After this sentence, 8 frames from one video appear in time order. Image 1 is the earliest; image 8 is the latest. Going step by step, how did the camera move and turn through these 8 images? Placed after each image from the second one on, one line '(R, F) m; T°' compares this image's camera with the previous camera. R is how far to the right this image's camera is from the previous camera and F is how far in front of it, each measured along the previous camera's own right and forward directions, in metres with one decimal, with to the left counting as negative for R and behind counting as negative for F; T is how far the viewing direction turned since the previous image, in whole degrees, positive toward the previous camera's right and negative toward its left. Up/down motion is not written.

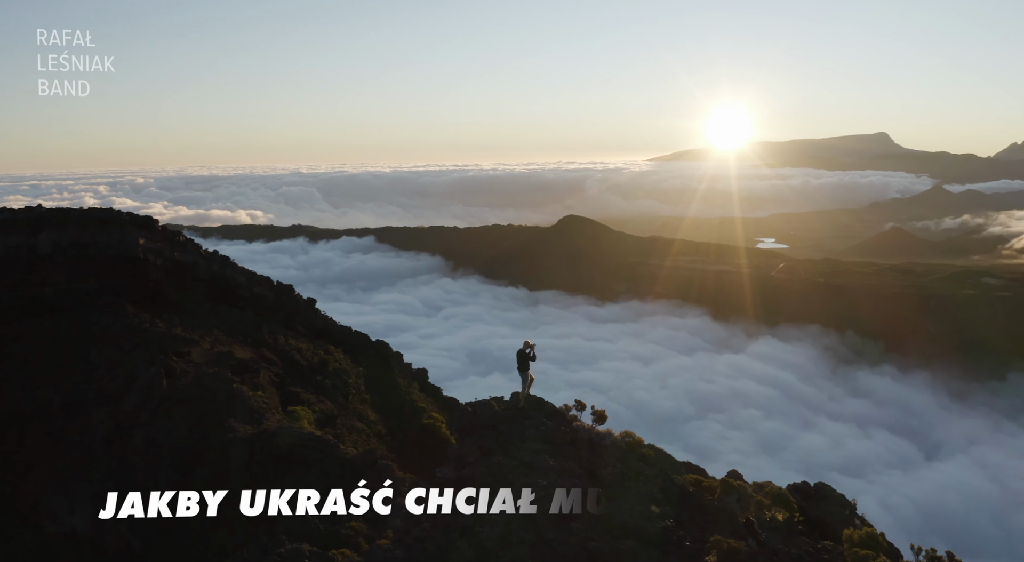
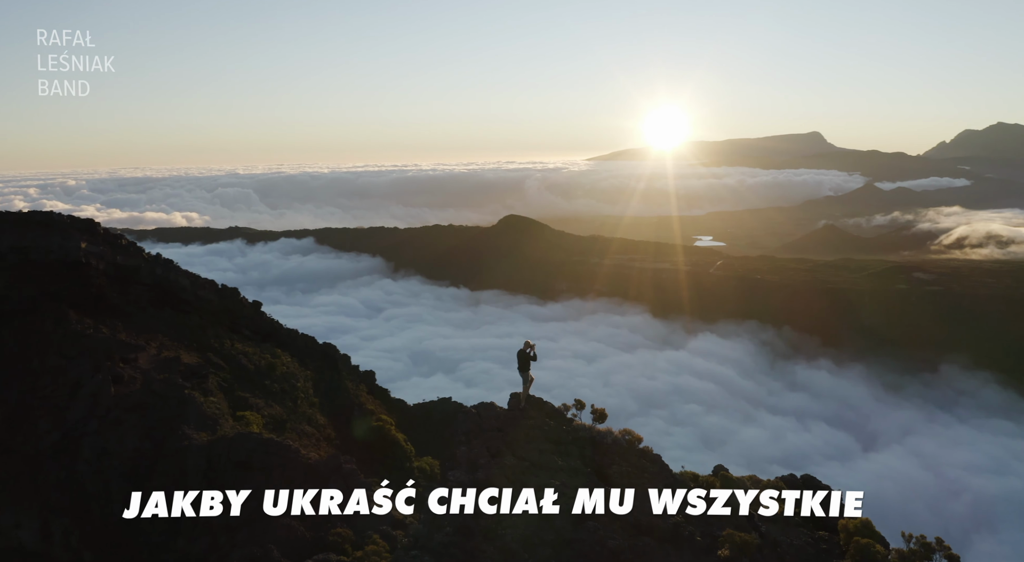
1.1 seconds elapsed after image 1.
(-1.4, +0.1) m; +3°
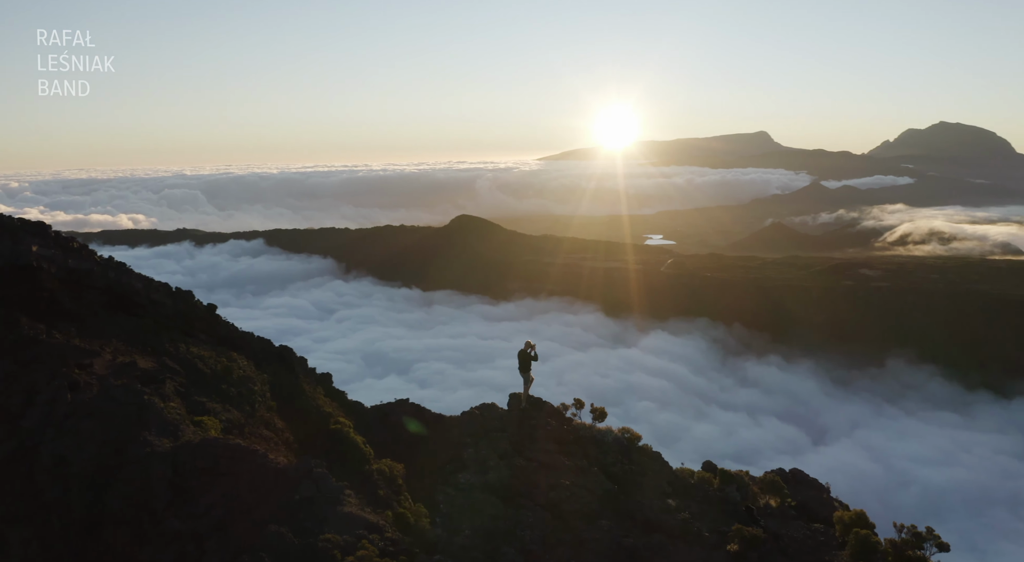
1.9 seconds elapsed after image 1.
(-1.2, +0.1) m; +3°
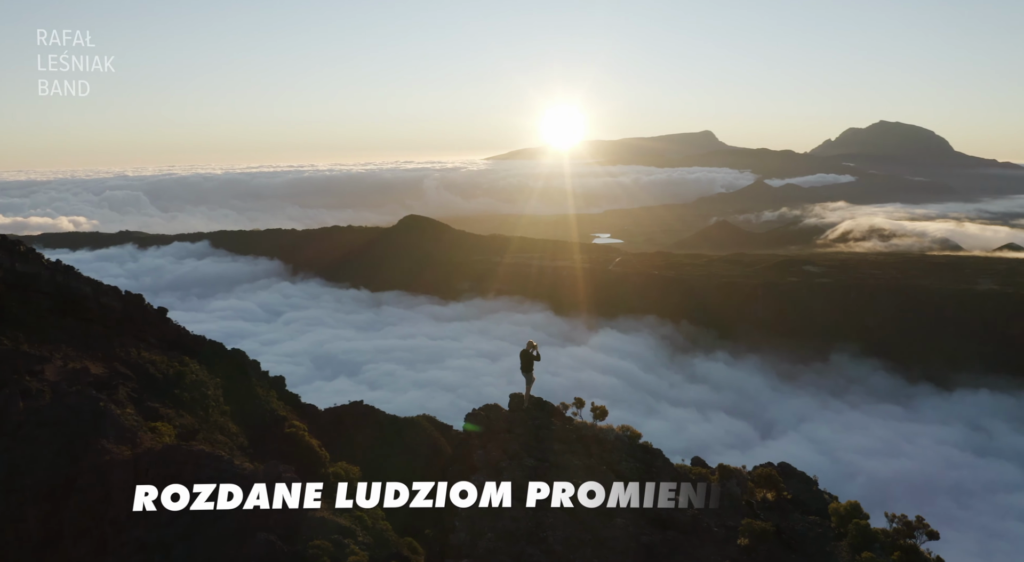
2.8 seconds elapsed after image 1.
(-1.3, 0.0) m; +3°
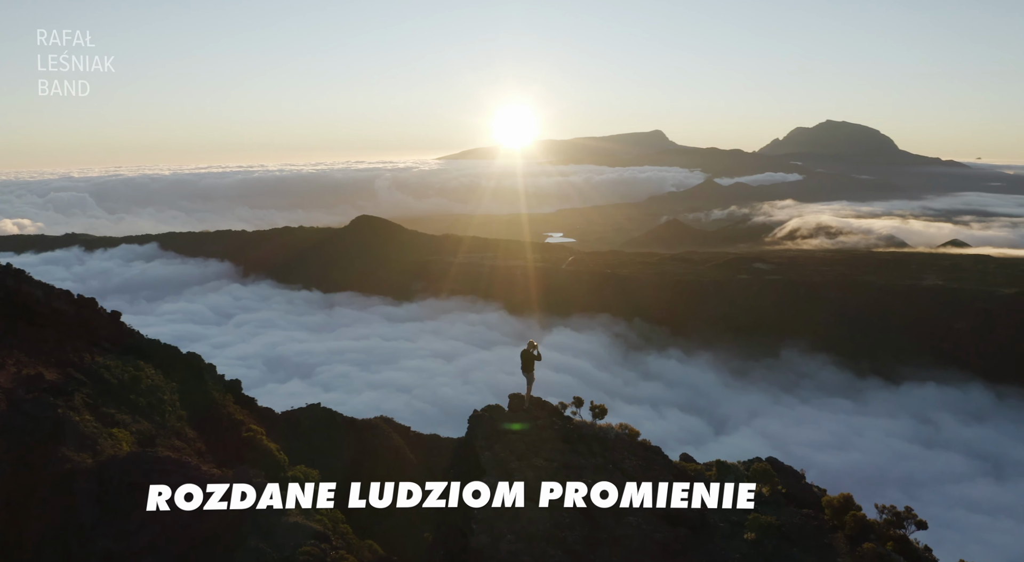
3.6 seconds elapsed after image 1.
(-1.1, 0.0) m; +3°
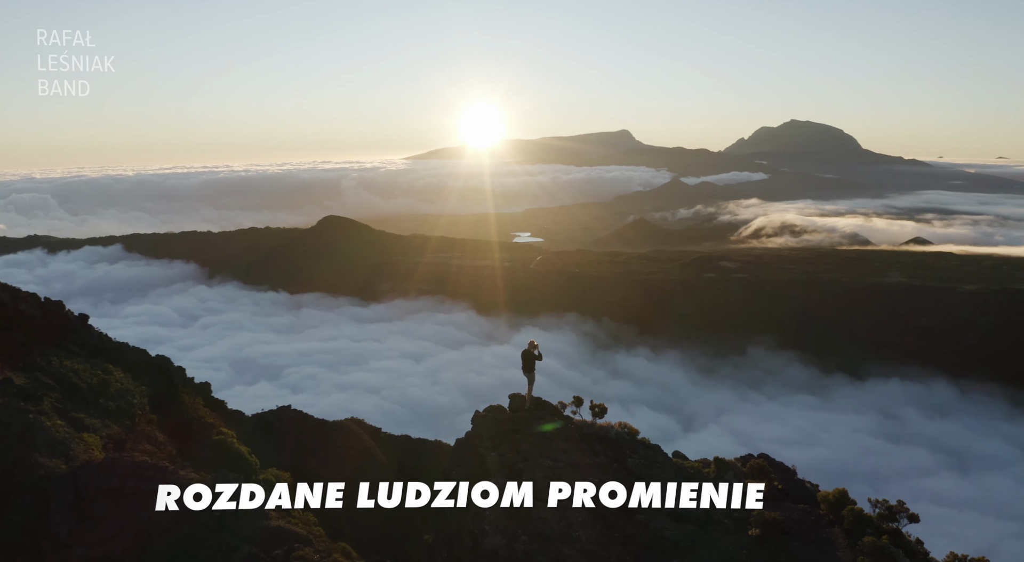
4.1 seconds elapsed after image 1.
(-0.8, 0.0) m; +2°
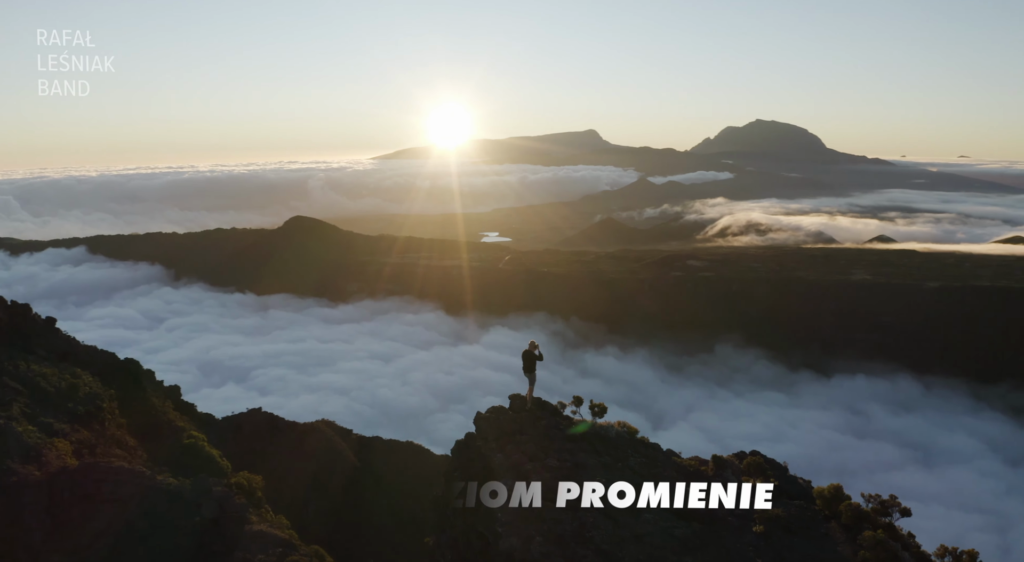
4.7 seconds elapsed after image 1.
(-0.8, 0.0) m; +2°
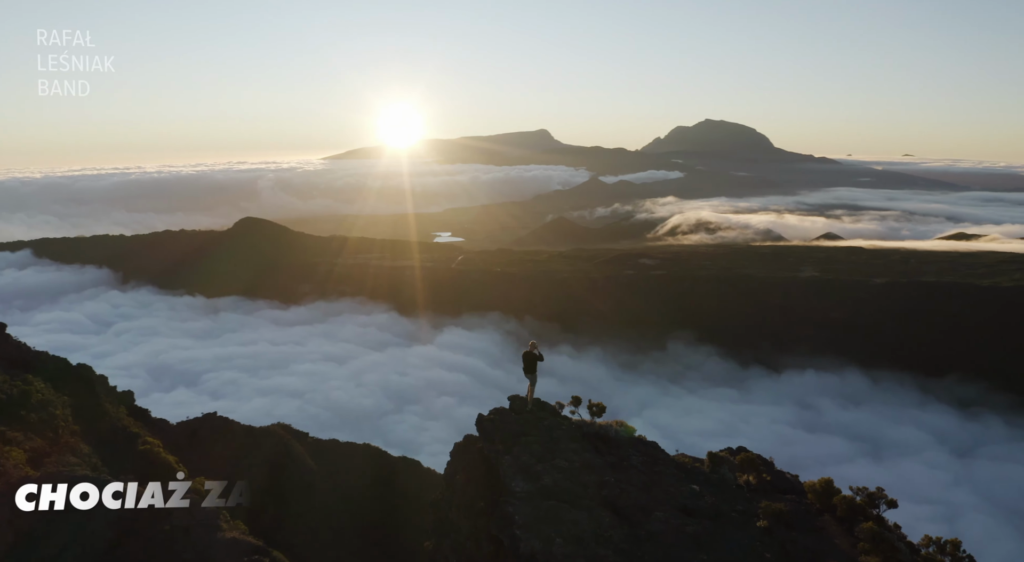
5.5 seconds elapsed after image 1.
(-1.1, -0.1) m; +3°
